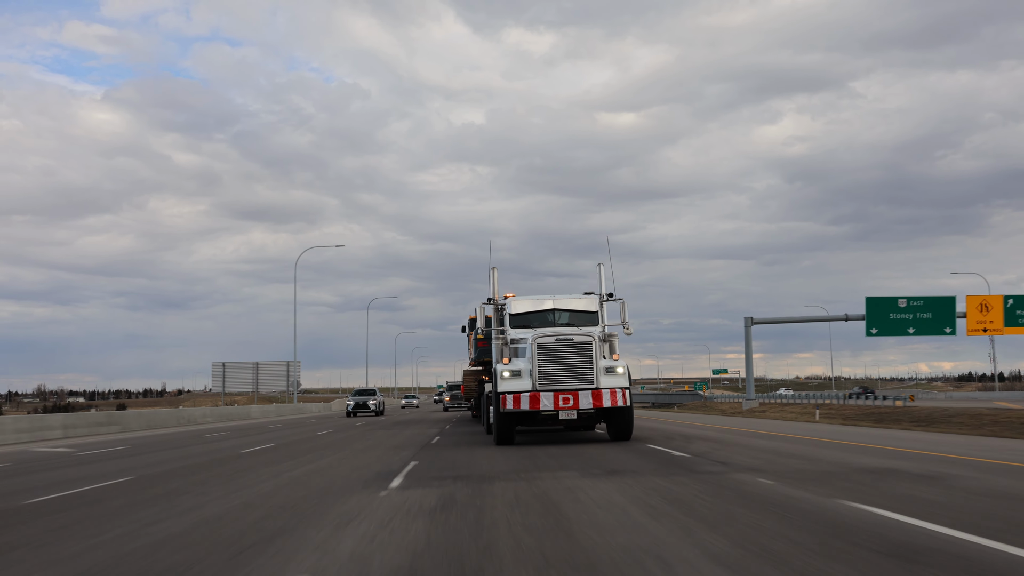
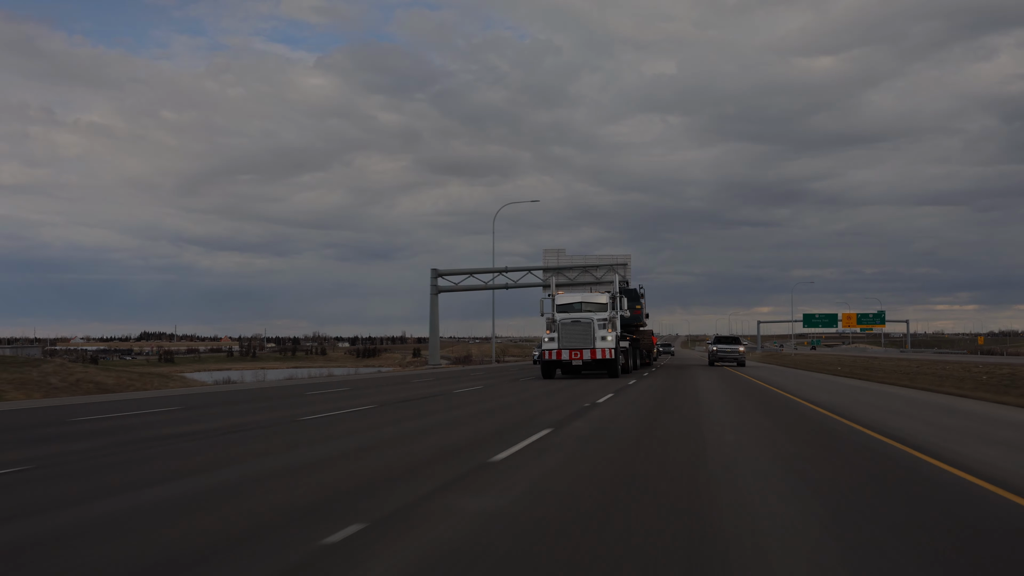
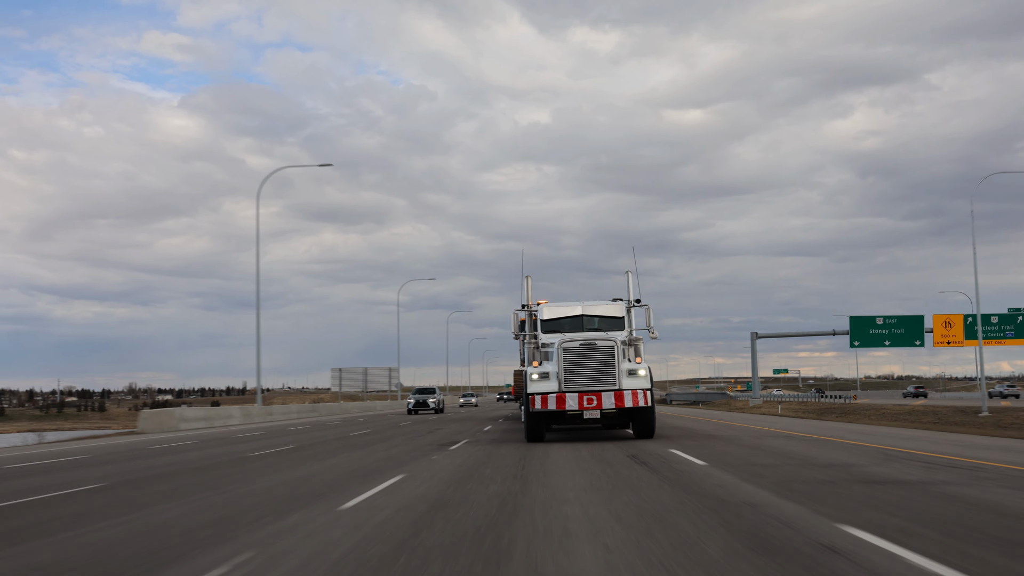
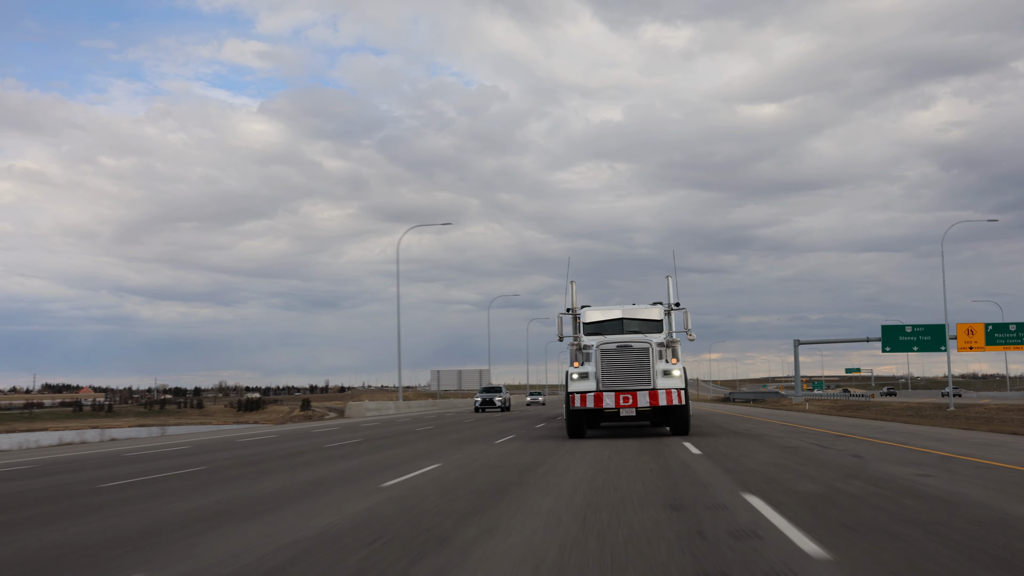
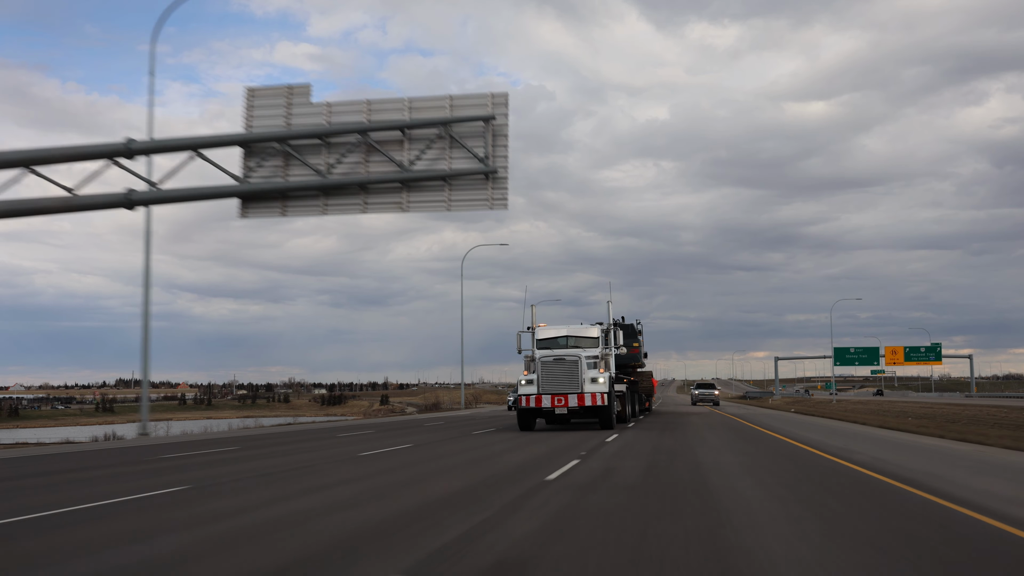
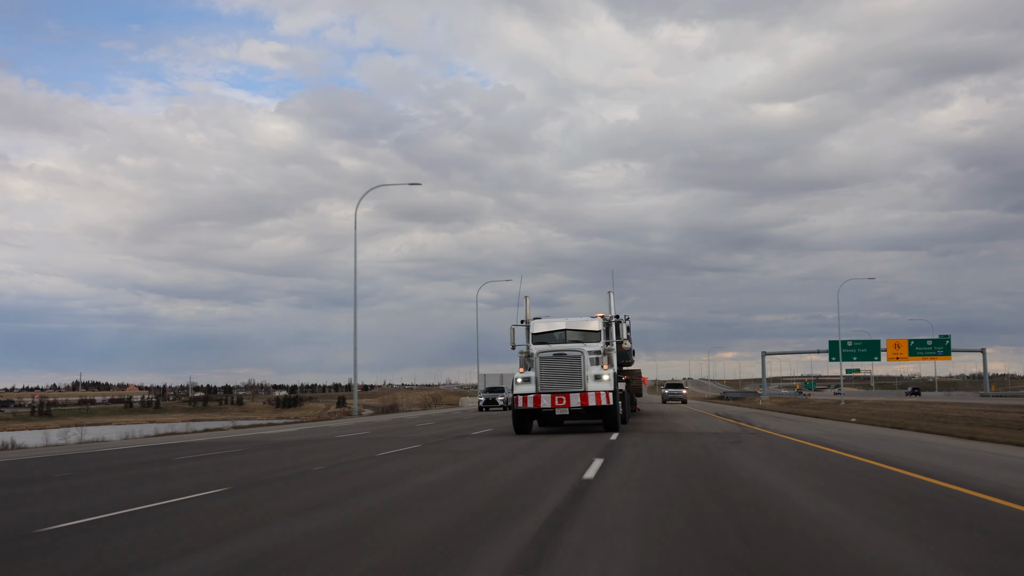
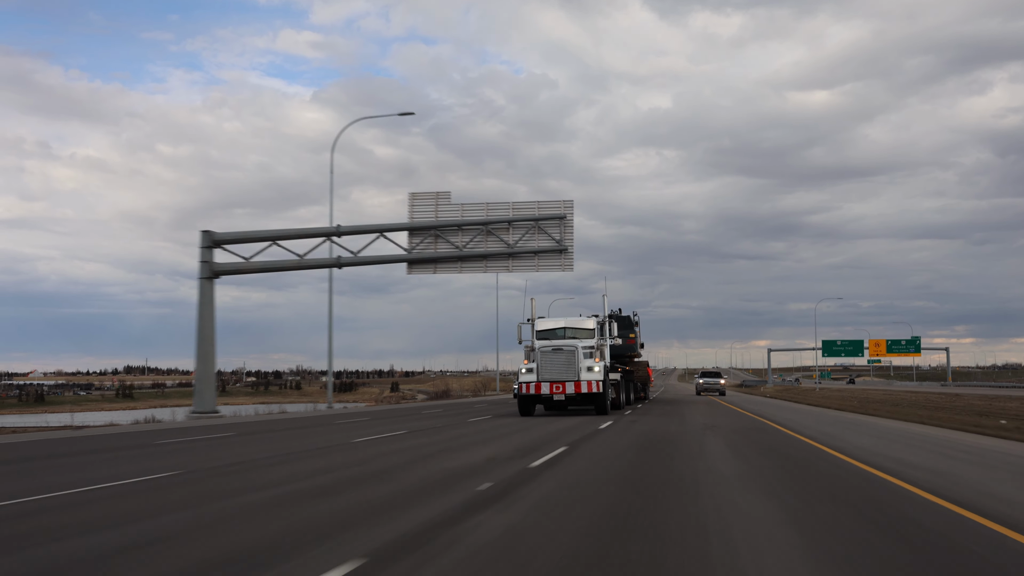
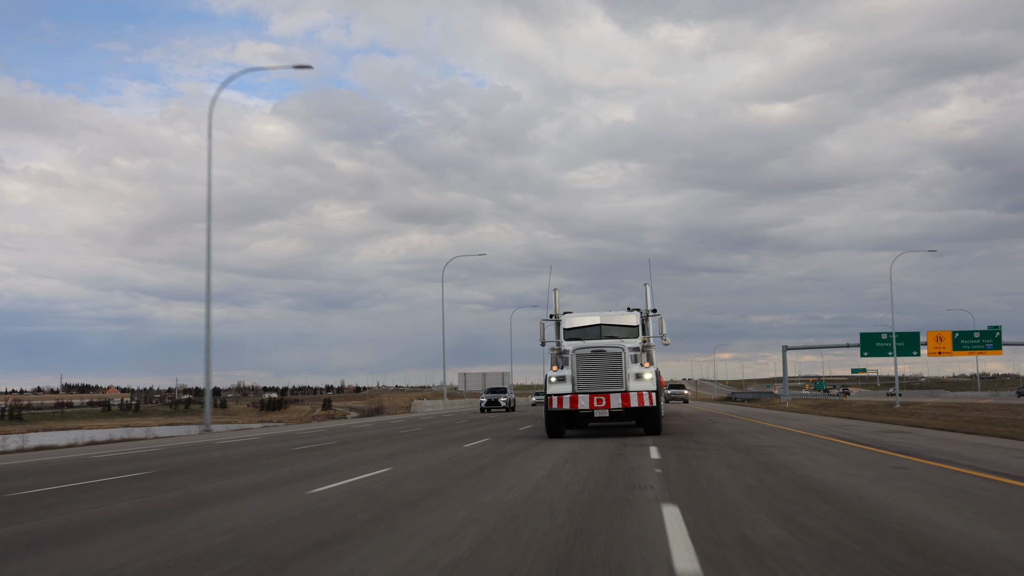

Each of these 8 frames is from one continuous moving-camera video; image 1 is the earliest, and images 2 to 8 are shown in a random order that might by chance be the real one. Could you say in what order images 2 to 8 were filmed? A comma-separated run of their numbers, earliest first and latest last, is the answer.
3, 4, 8, 6, 5, 7, 2
